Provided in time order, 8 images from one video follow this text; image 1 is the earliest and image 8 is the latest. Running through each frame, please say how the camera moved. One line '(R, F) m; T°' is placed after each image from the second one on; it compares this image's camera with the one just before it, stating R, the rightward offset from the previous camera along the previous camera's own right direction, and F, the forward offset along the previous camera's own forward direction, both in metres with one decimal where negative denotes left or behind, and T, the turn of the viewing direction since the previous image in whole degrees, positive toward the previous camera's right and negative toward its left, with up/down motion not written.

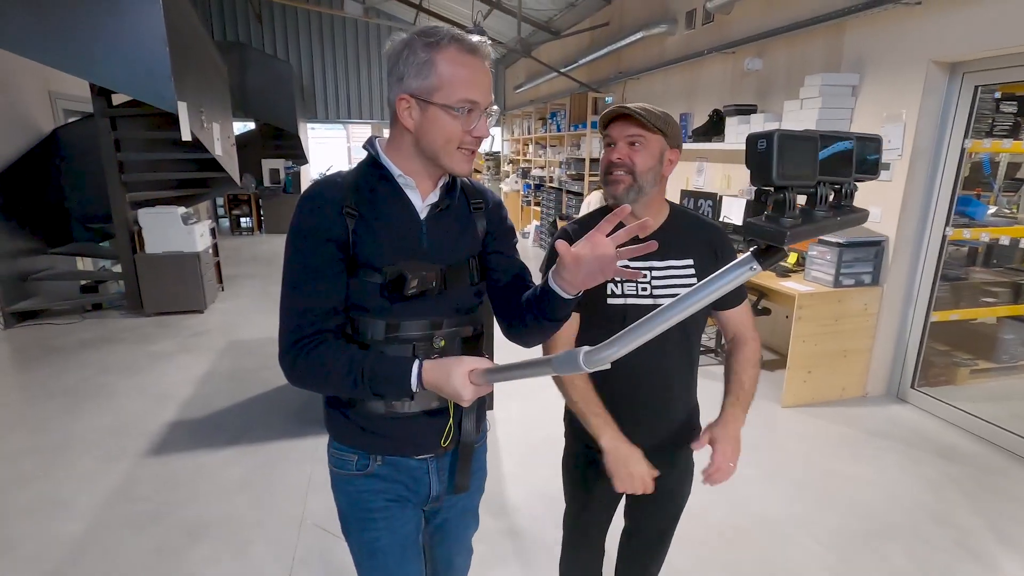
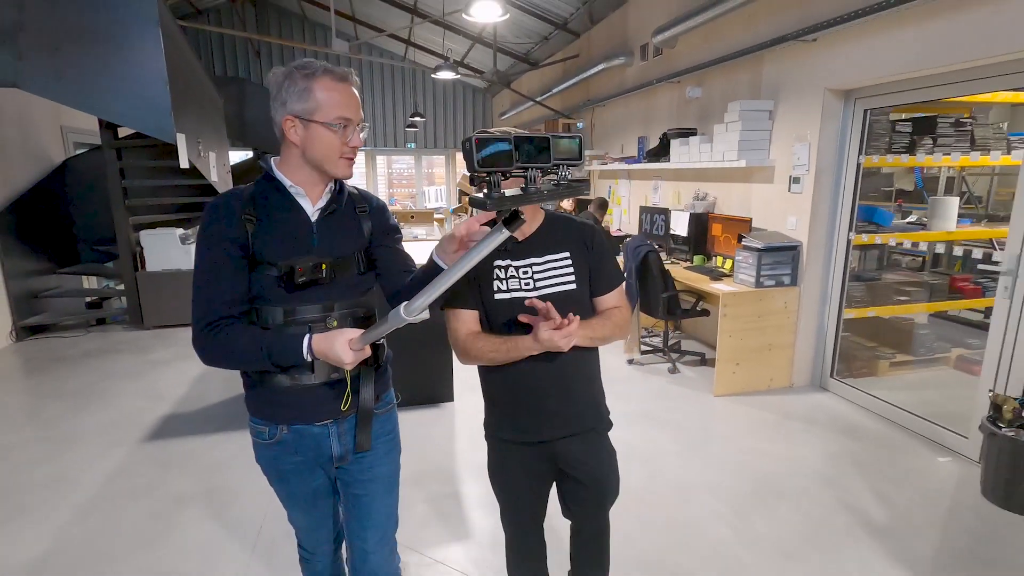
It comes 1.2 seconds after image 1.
(+0.3, -0.4) m; 0°
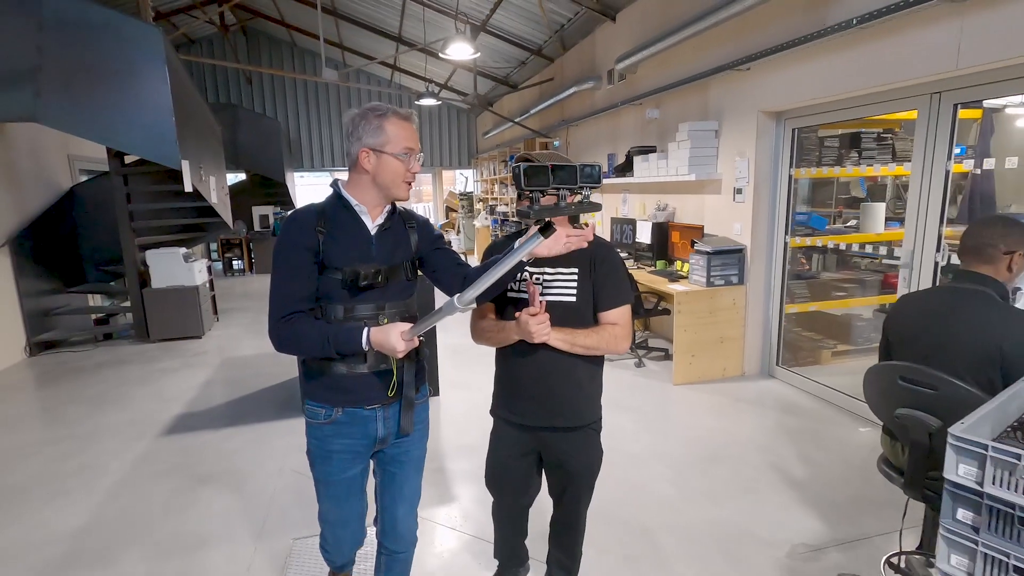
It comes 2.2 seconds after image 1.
(+0.1, -0.4) m; +1°
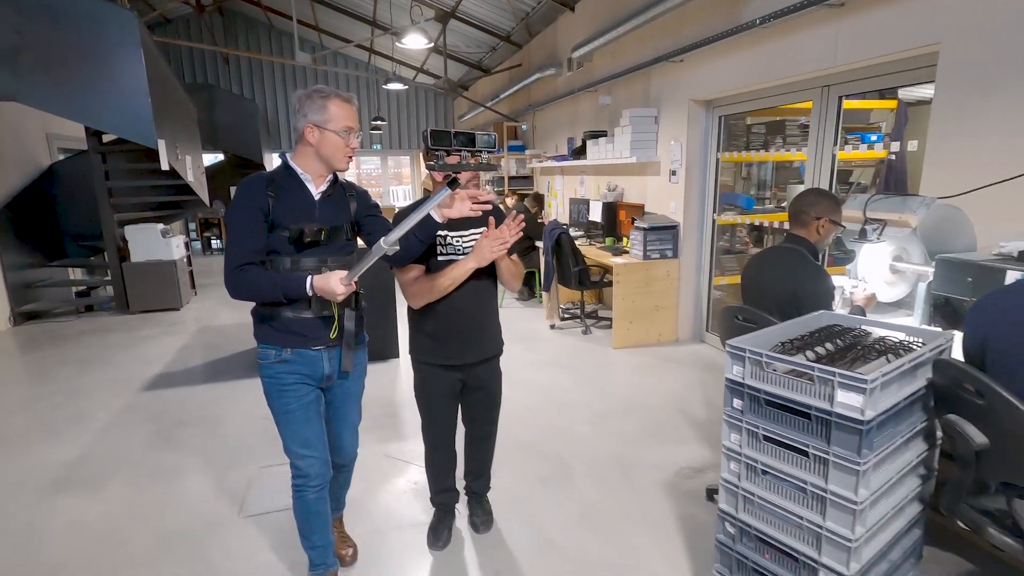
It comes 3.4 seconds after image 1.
(+0.2, -0.4) m; +1°
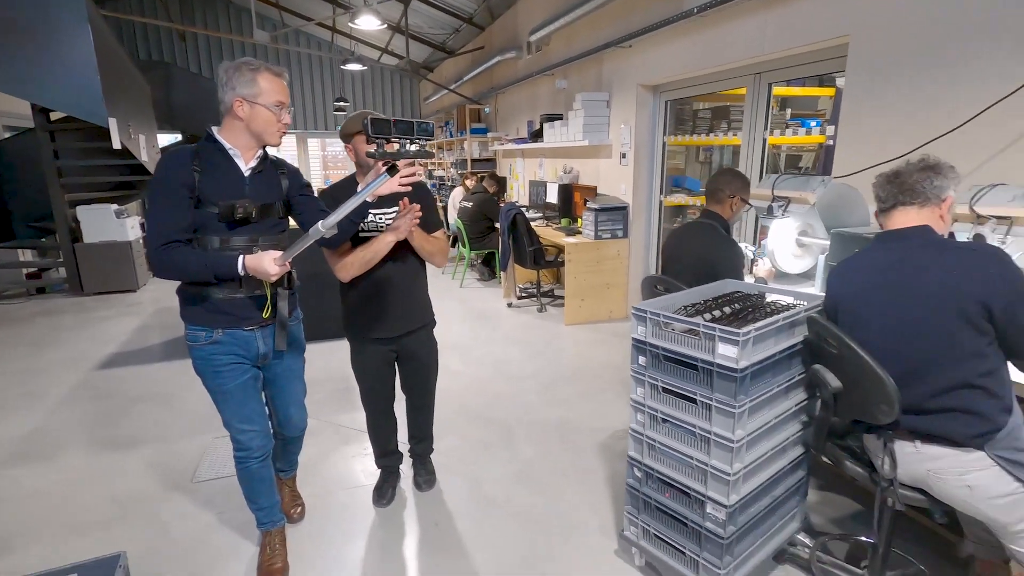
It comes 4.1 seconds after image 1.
(+0.1, -0.1) m; +3°
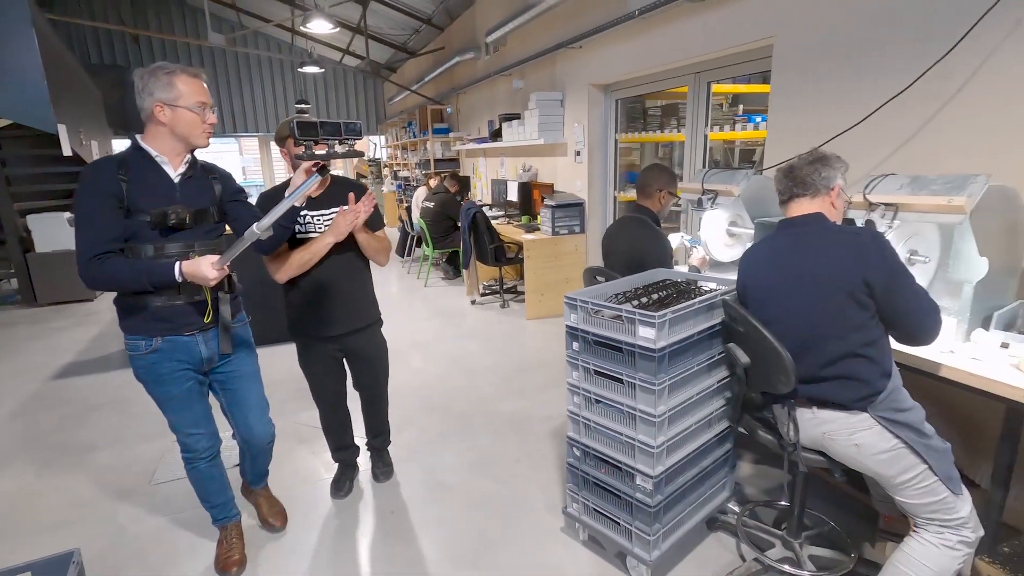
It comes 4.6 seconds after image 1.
(+0.1, -0.1) m; +3°
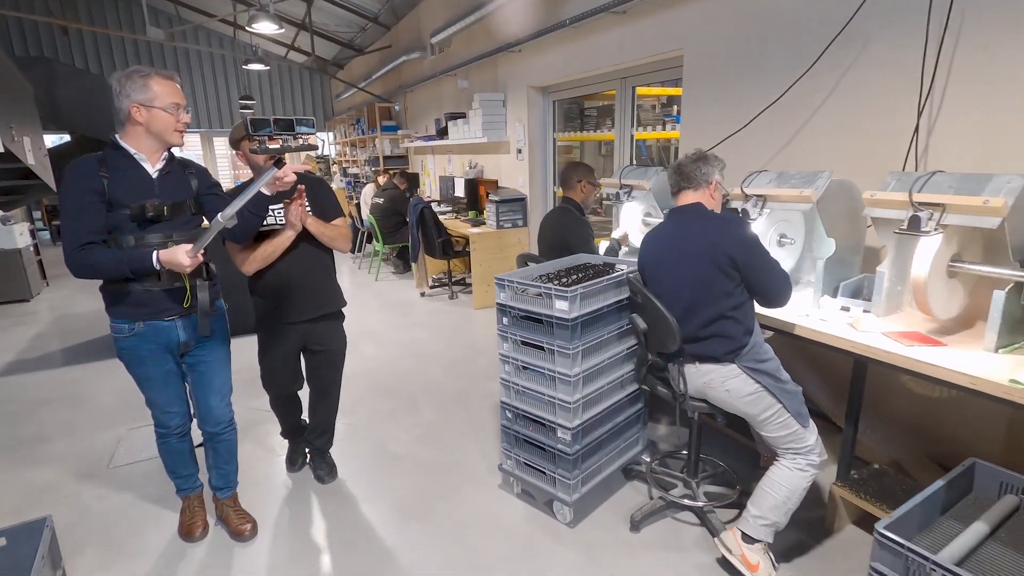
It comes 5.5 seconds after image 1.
(+0.1, -0.2) m; +5°
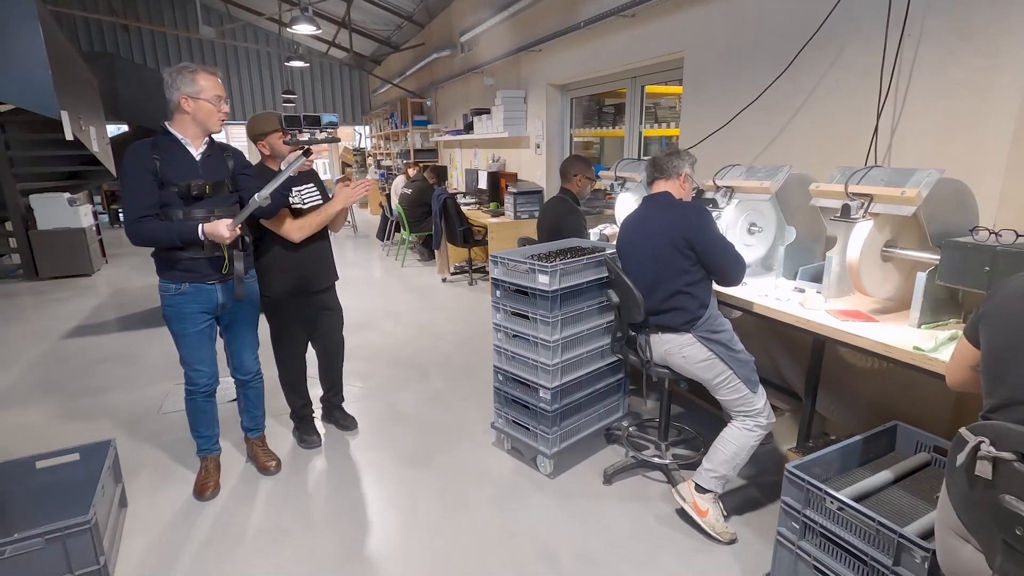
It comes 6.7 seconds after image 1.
(+0.2, -0.3) m; -3°
